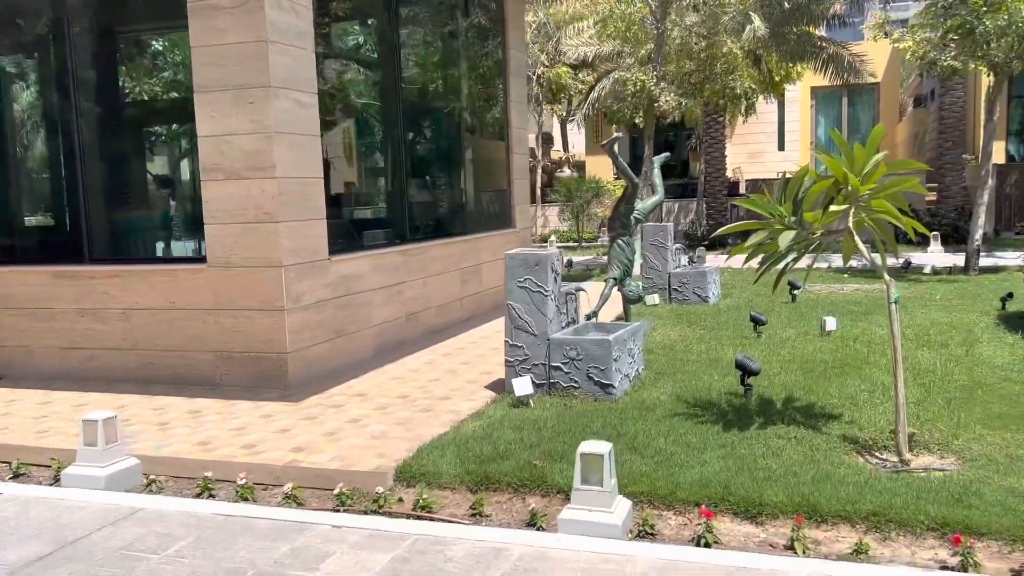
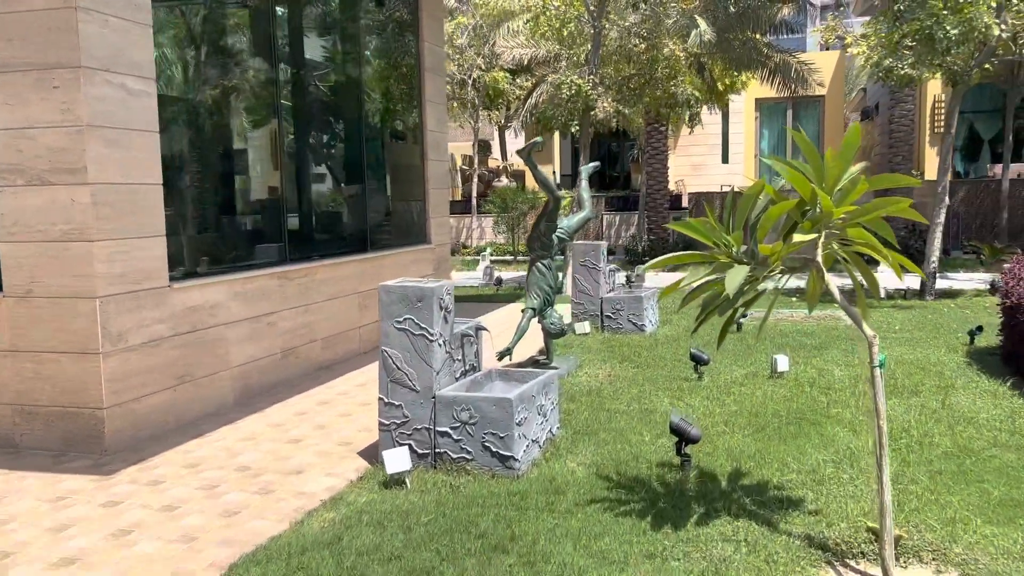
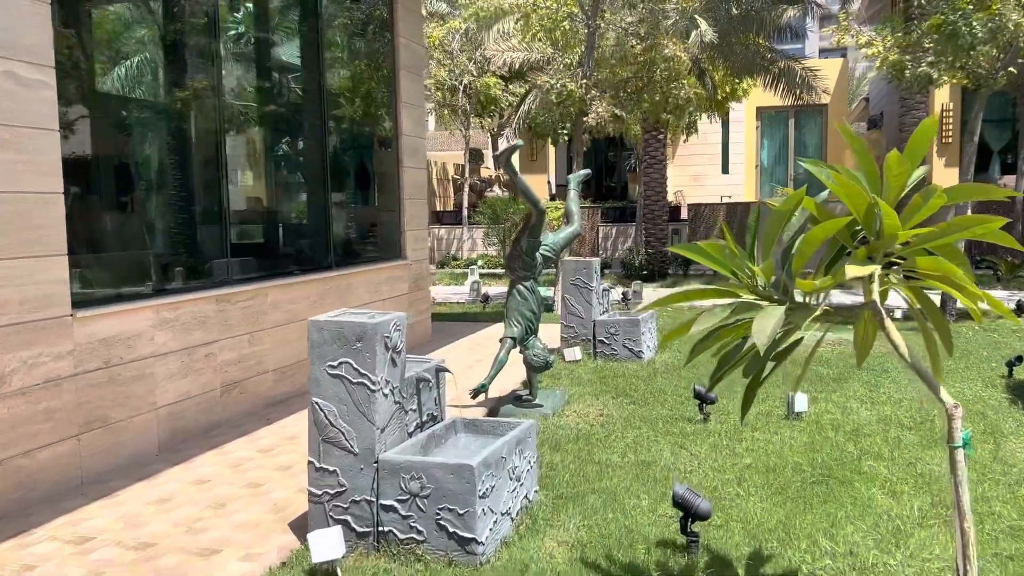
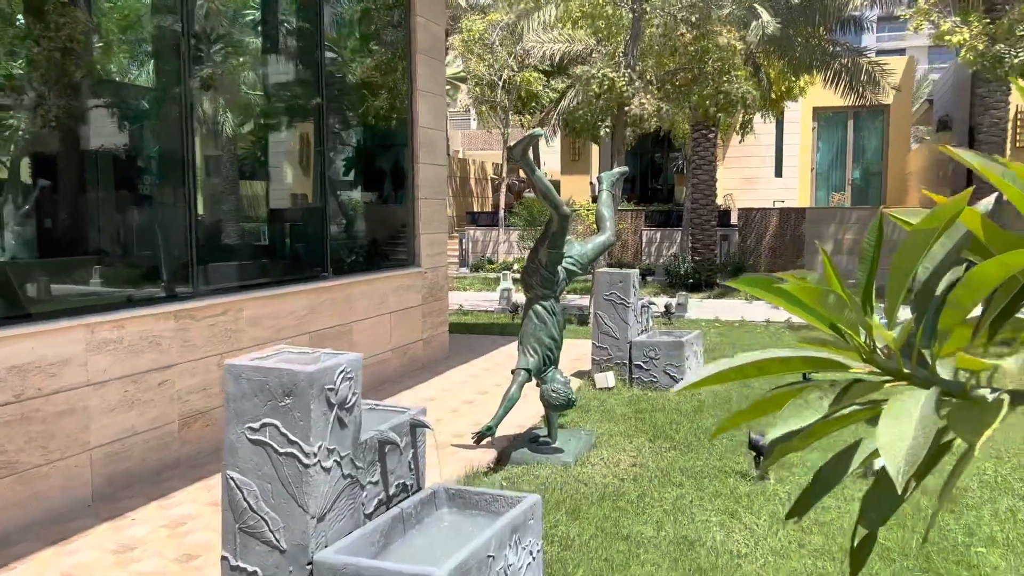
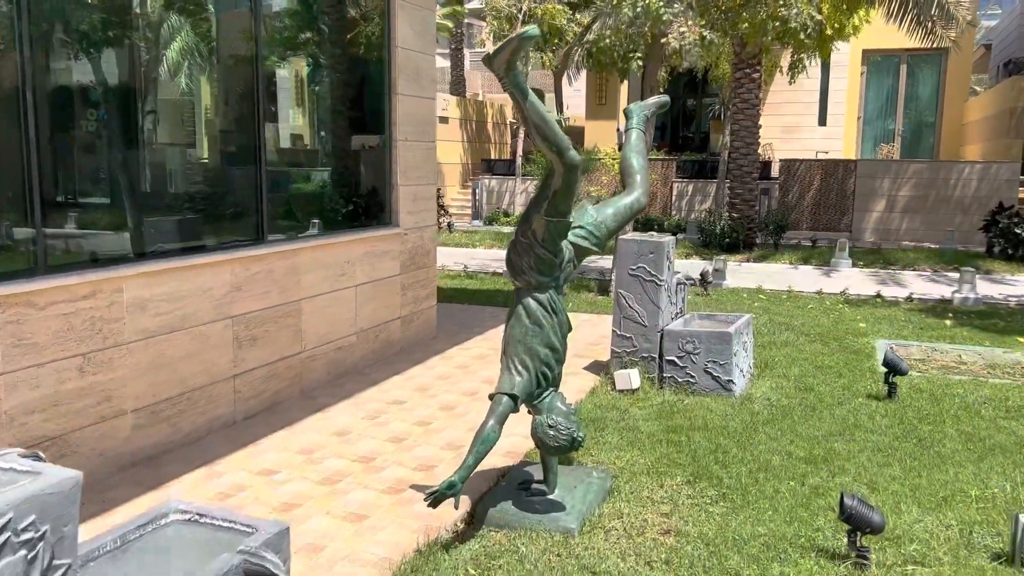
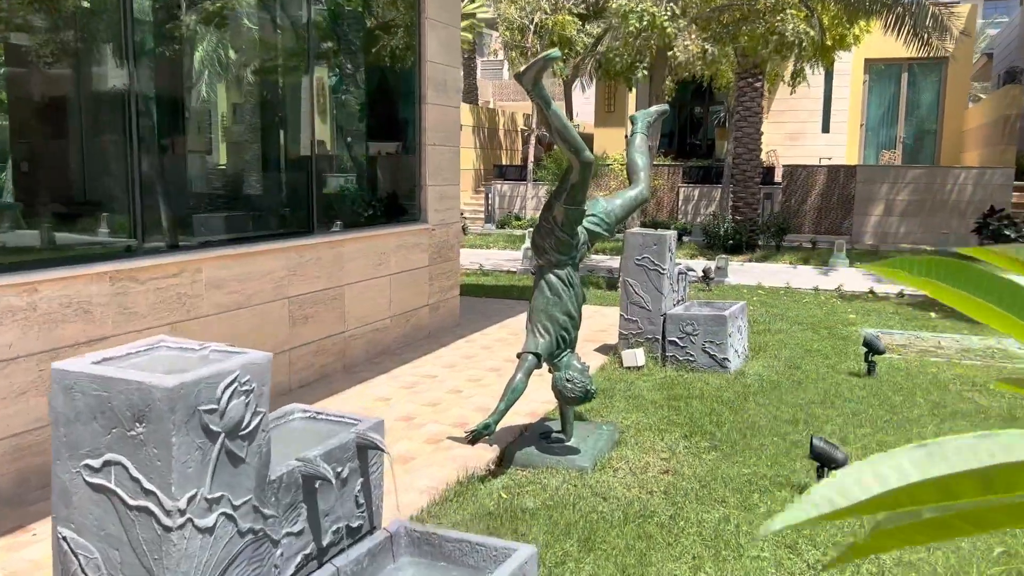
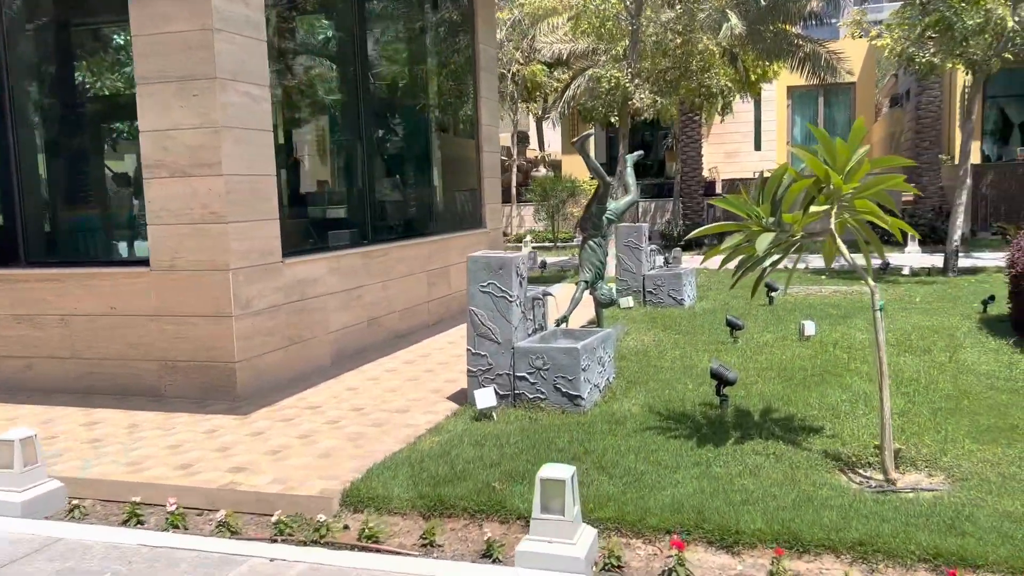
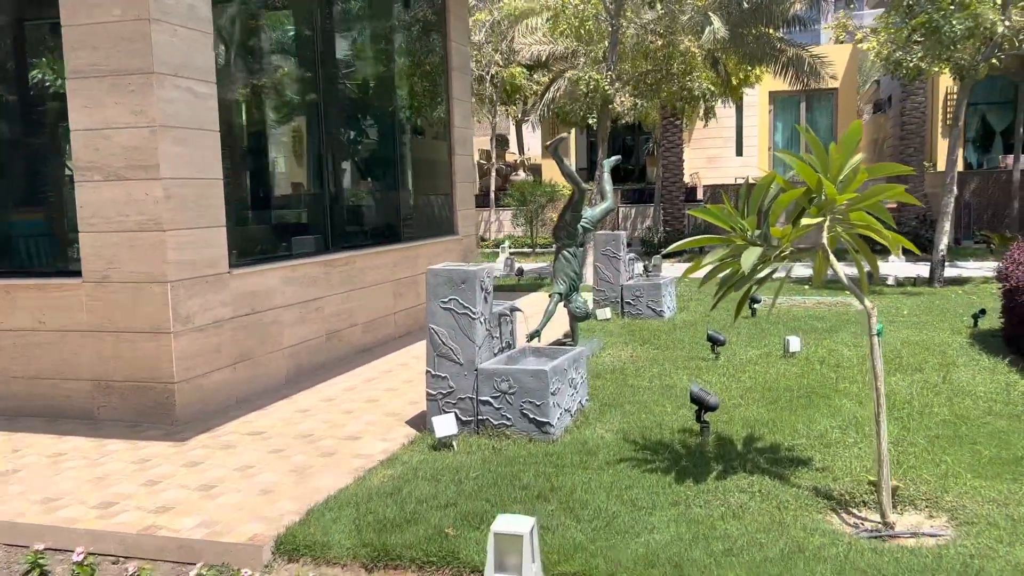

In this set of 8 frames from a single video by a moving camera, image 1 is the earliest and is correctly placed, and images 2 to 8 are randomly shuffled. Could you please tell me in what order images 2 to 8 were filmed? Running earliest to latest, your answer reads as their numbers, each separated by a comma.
7, 8, 2, 3, 4, 6, 5
